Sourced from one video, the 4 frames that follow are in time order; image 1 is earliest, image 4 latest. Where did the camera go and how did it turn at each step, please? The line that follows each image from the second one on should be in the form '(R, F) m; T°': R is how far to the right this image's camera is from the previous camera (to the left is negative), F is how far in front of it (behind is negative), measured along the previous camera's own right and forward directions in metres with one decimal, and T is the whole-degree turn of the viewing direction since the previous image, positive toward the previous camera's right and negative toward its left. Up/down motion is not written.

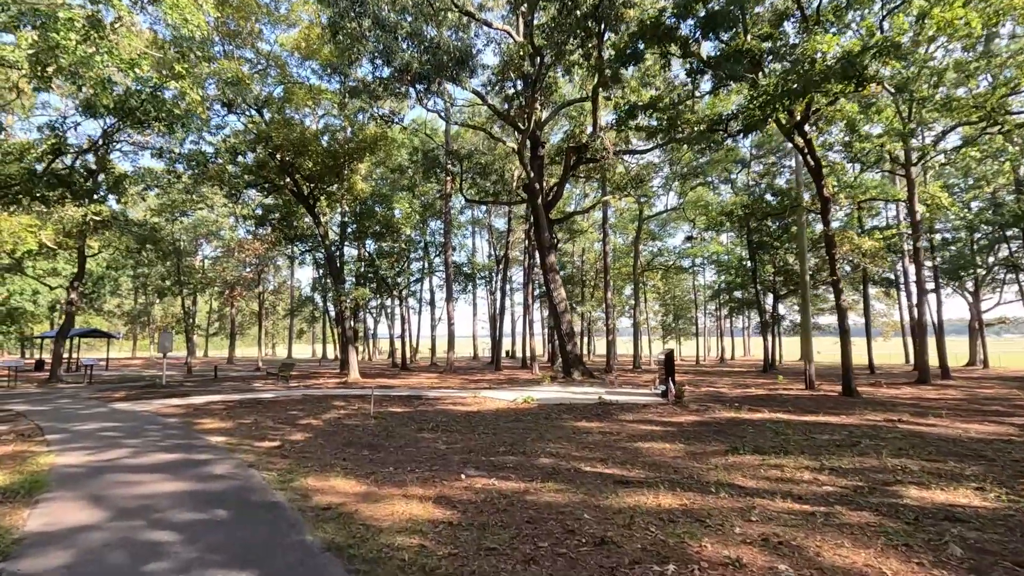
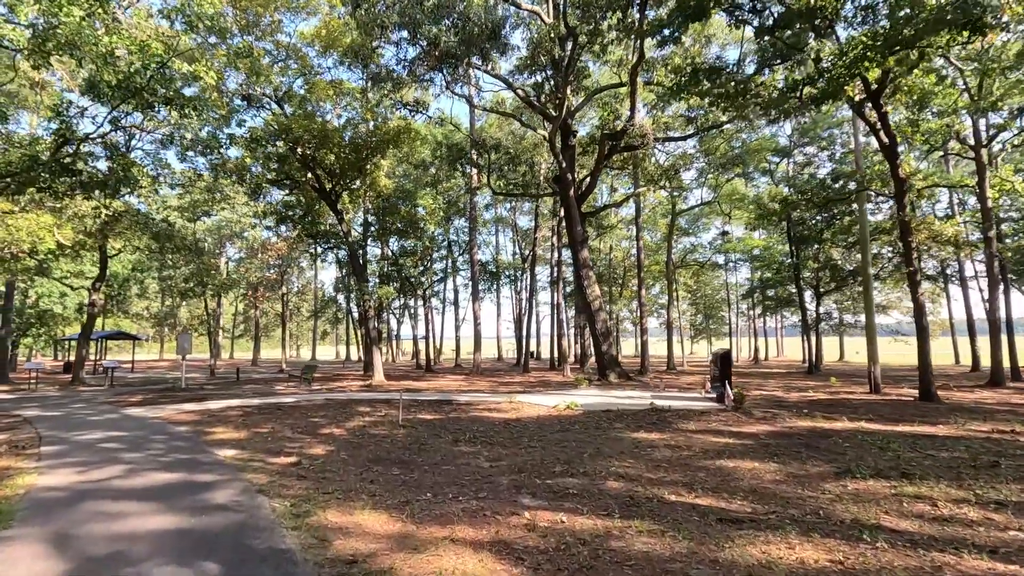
(-0.3, +1.0) m; -2°
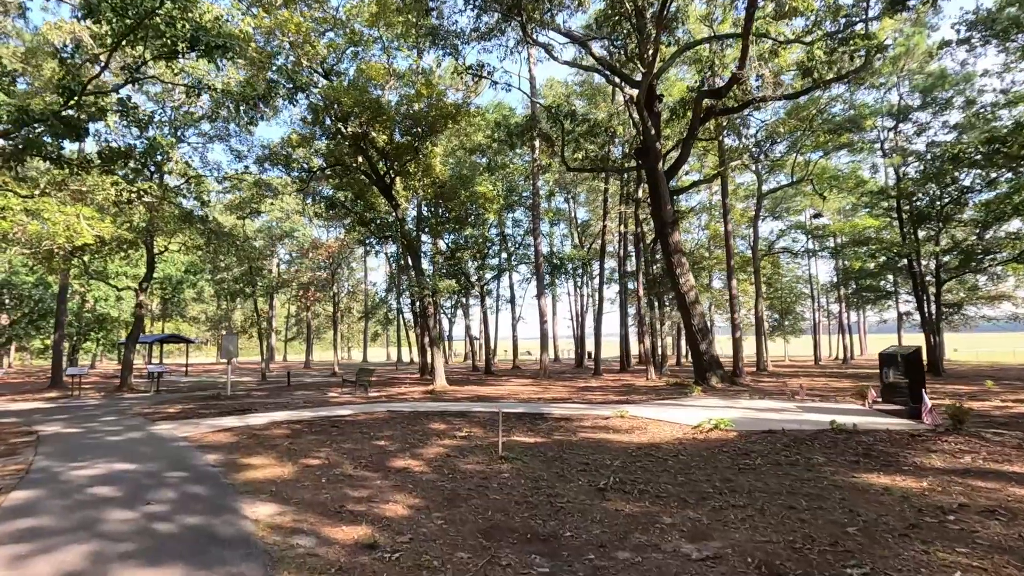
(-1.1, +2.4) m; -5°
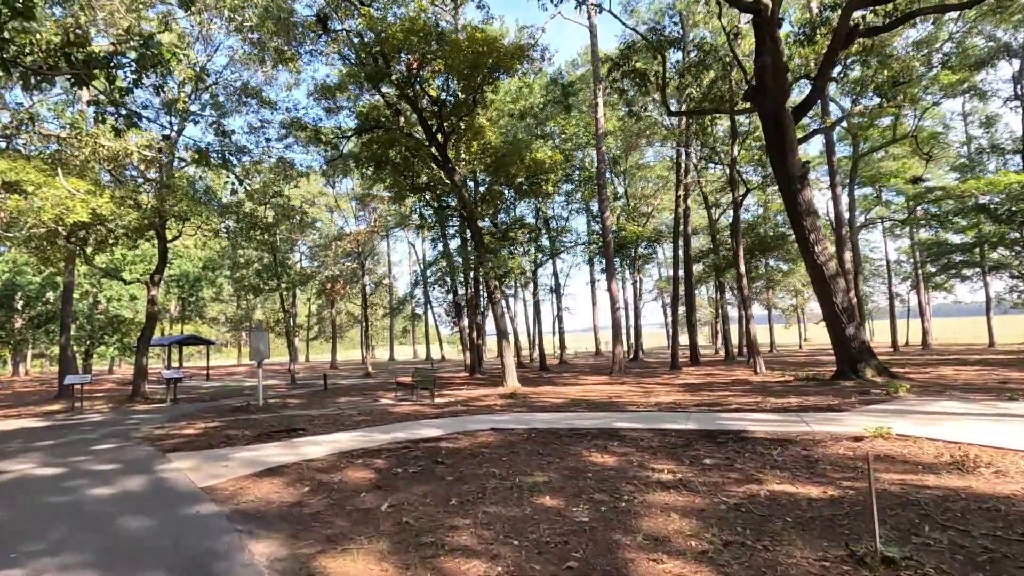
(-1.9, +3.1) m; -1°
